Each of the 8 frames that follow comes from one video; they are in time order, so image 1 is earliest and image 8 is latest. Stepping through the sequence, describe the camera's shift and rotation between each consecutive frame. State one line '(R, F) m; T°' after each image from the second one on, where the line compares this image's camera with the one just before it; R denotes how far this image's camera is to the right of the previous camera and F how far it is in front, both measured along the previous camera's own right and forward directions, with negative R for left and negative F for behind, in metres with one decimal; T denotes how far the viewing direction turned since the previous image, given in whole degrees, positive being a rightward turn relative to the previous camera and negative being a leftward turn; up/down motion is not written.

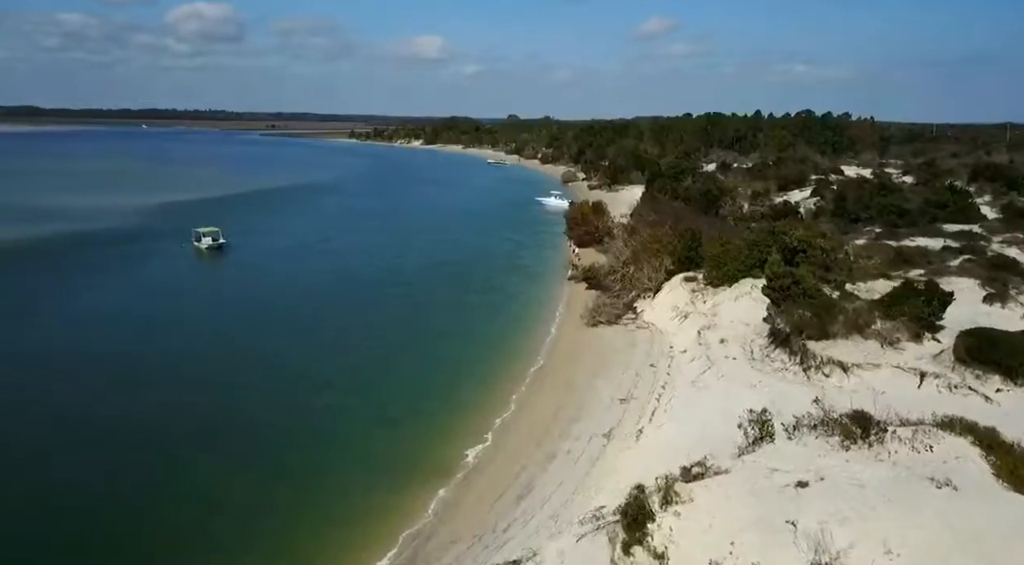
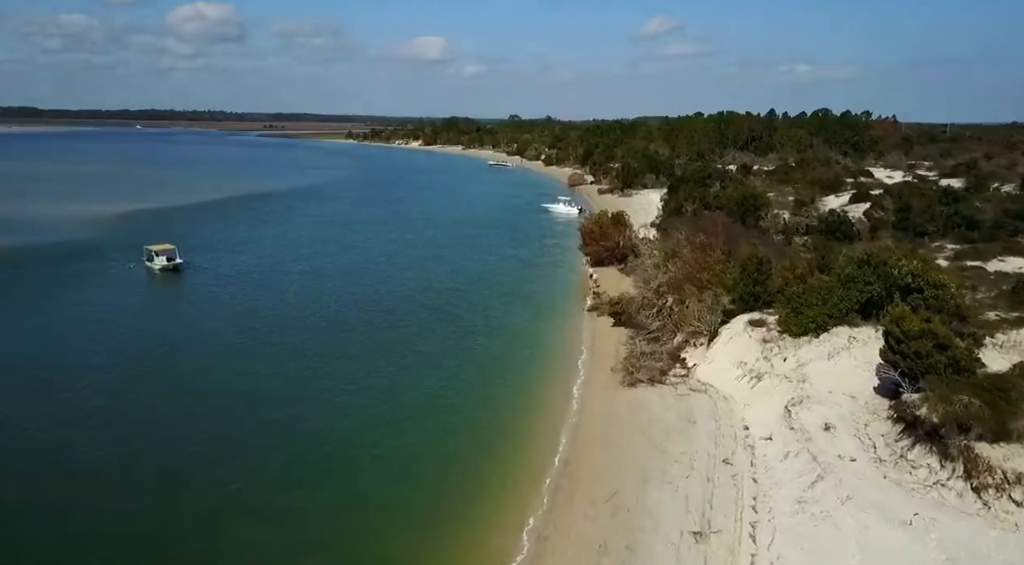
(-0.4, +7.8) m; 0°
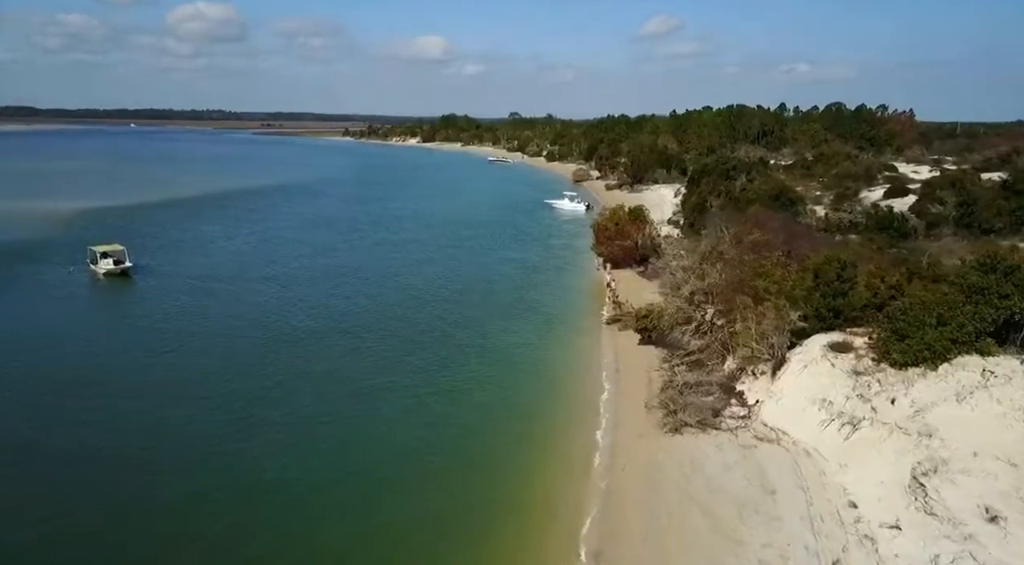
(-0.1, +6.1) m; 0°
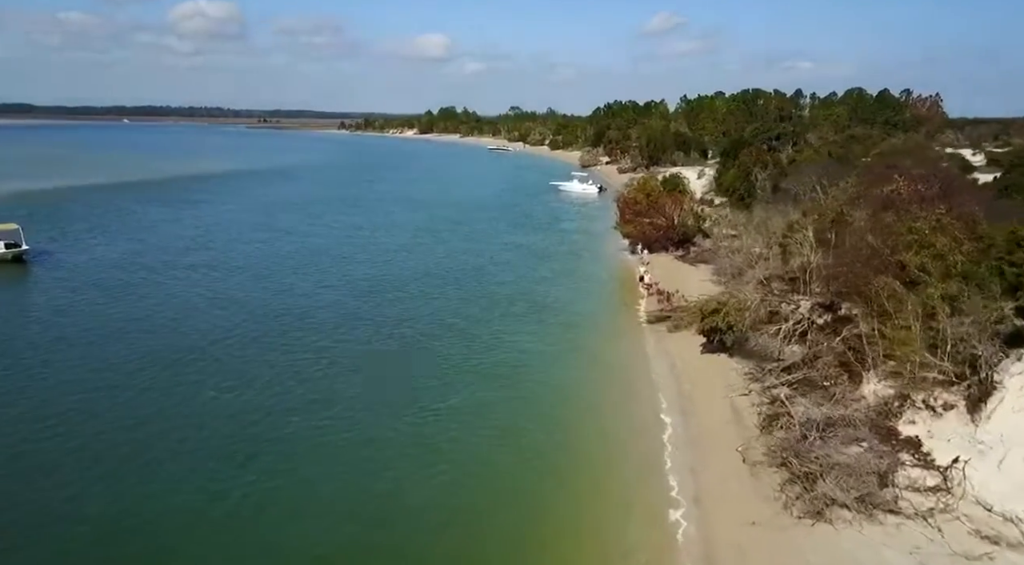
(-0.1, +8.4) m; 0°
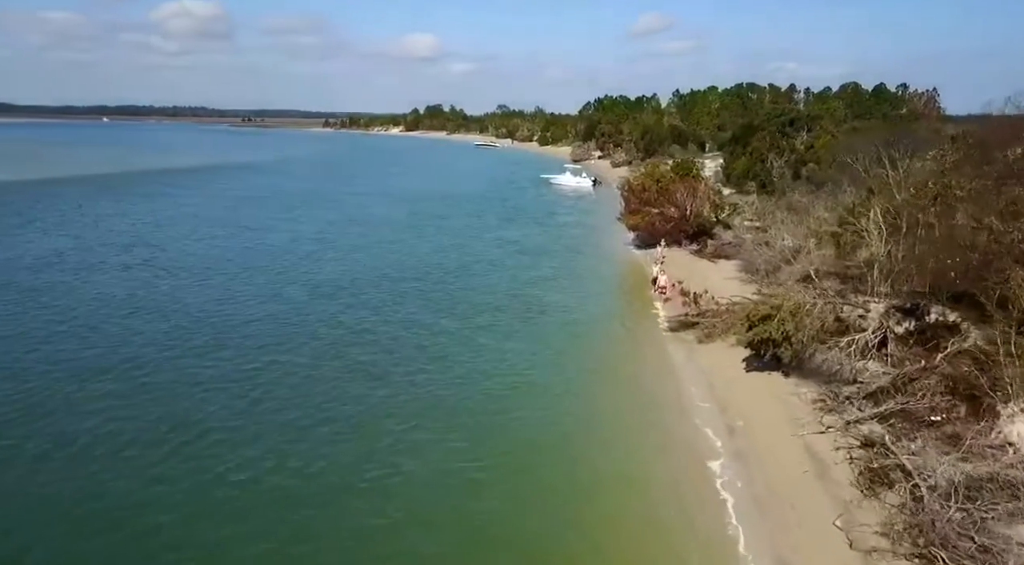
(-0.1, +4.2) m; +1°
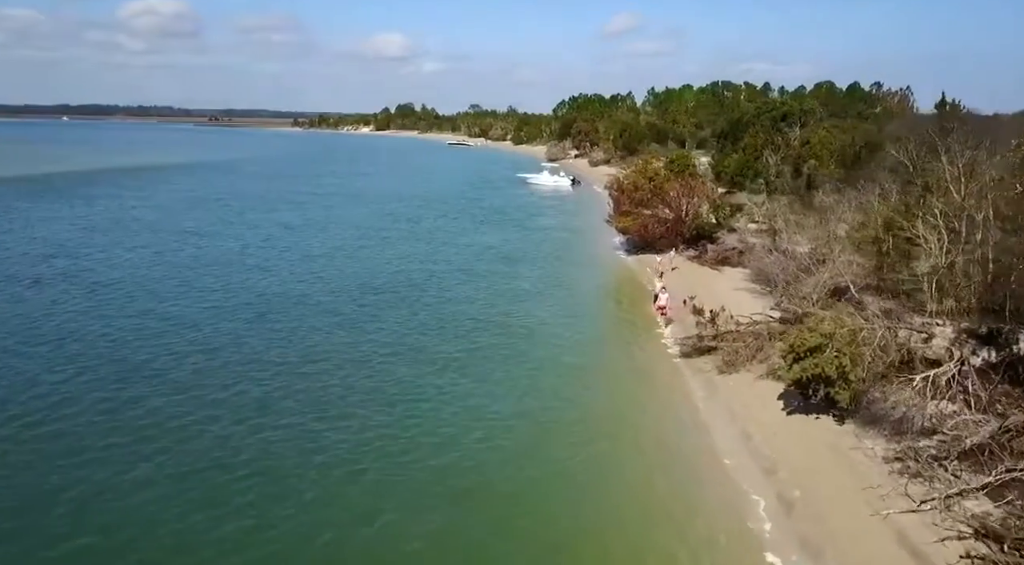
(-0.2, +3.1) m; +2°
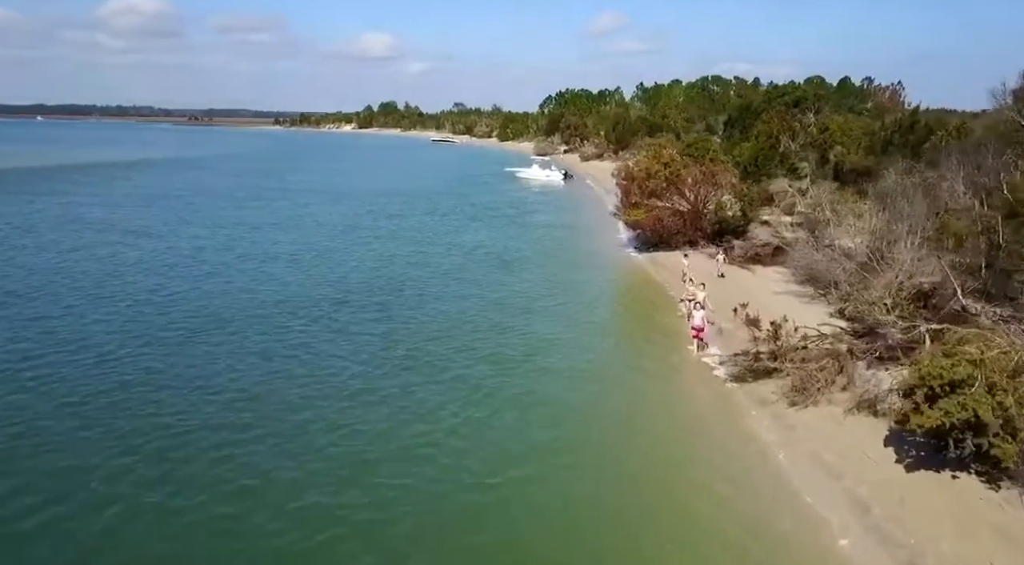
(-0.3, +3.4) m; +1°
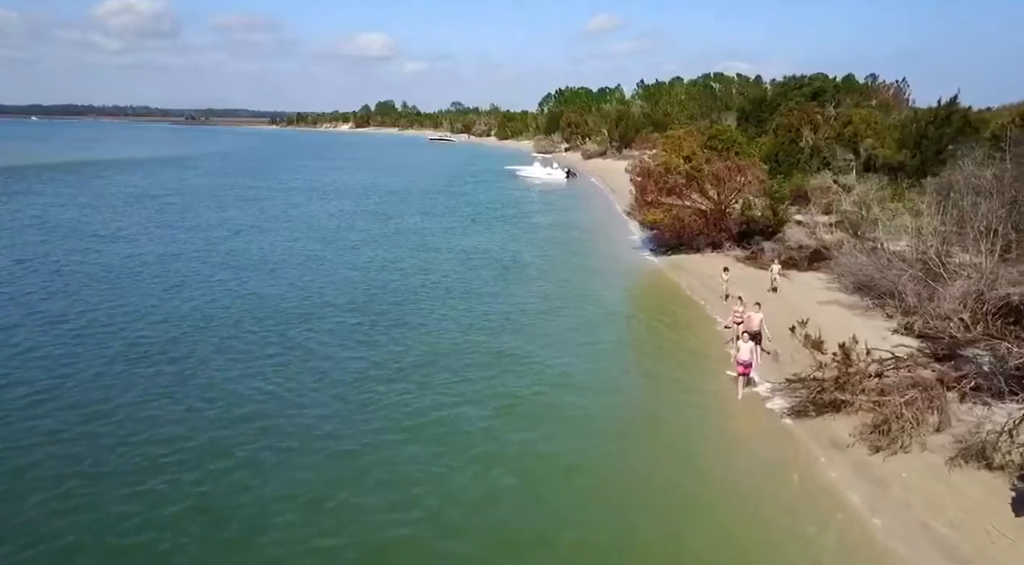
(-0.2, +2.1) m; 0°
